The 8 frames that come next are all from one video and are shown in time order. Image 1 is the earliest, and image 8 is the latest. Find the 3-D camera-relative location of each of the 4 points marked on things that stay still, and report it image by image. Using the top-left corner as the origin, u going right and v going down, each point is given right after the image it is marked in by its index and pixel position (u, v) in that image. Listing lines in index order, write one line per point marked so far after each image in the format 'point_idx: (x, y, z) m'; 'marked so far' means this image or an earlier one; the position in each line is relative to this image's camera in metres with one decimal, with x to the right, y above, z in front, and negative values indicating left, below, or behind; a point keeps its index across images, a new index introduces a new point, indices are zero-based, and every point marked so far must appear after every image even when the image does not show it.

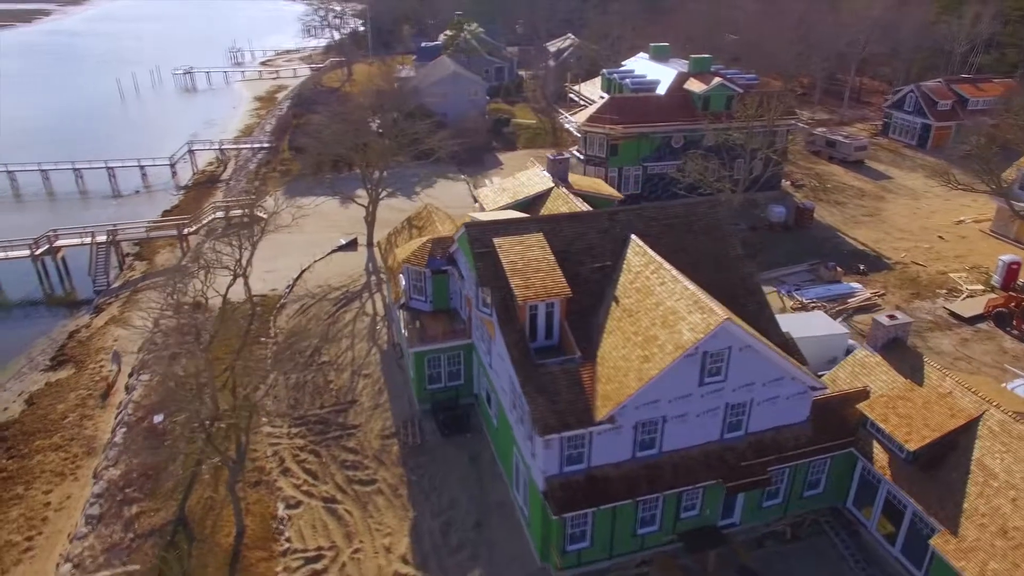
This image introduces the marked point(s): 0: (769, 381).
0: (+7.7, -2.8, +19.9) m
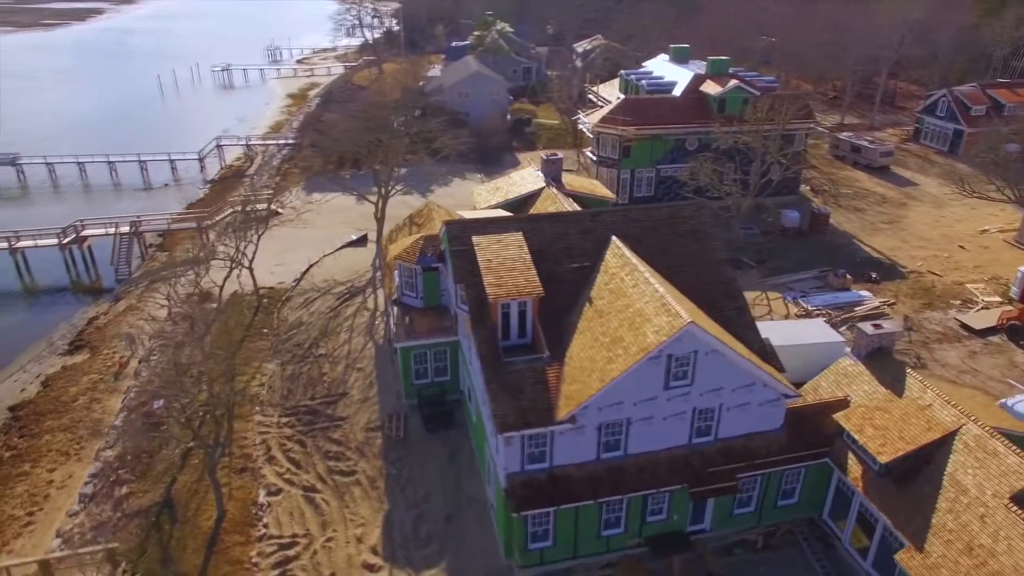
0: (+6.7, -2.9, +19.6) m
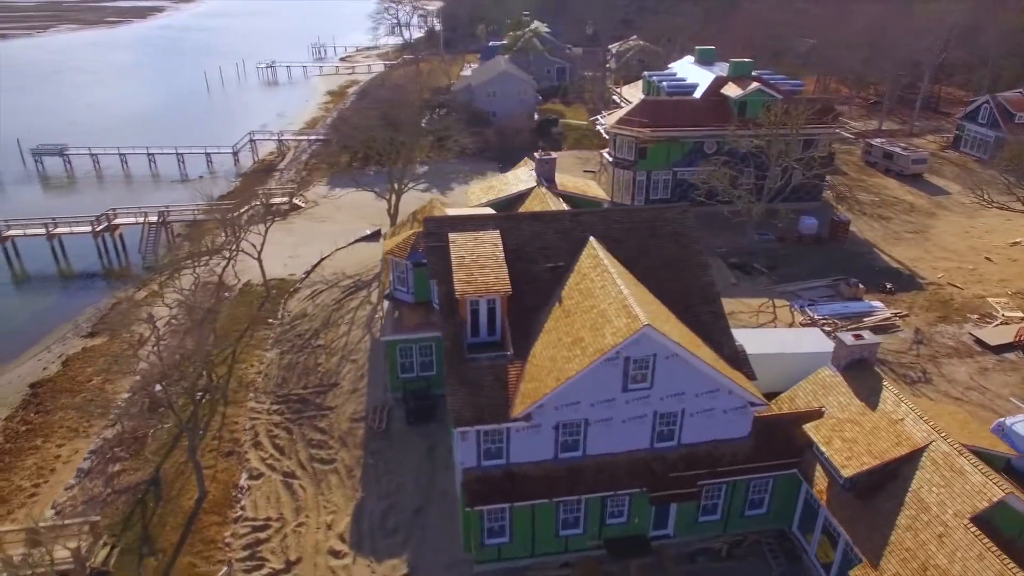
0: (+5.5, -3.0, +19.4) m
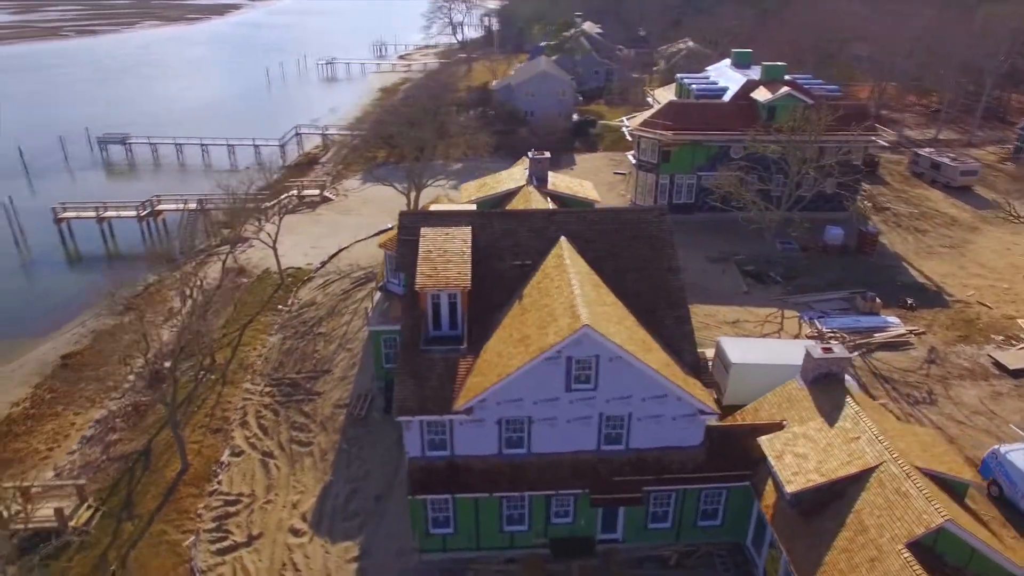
0: (+4.0, -3.2, +19.2) m
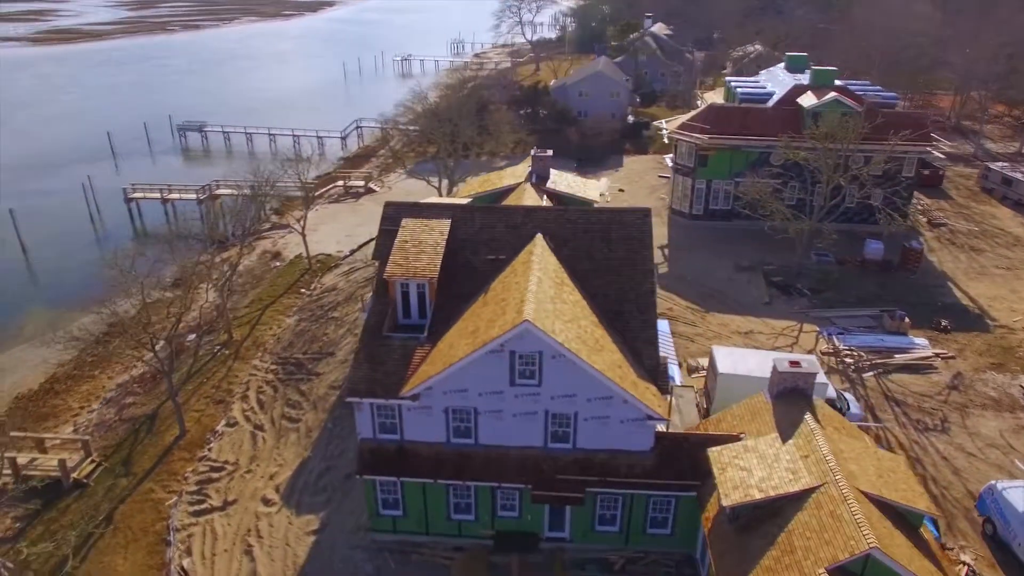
0: (+2.4, -3.1, +19.1) m
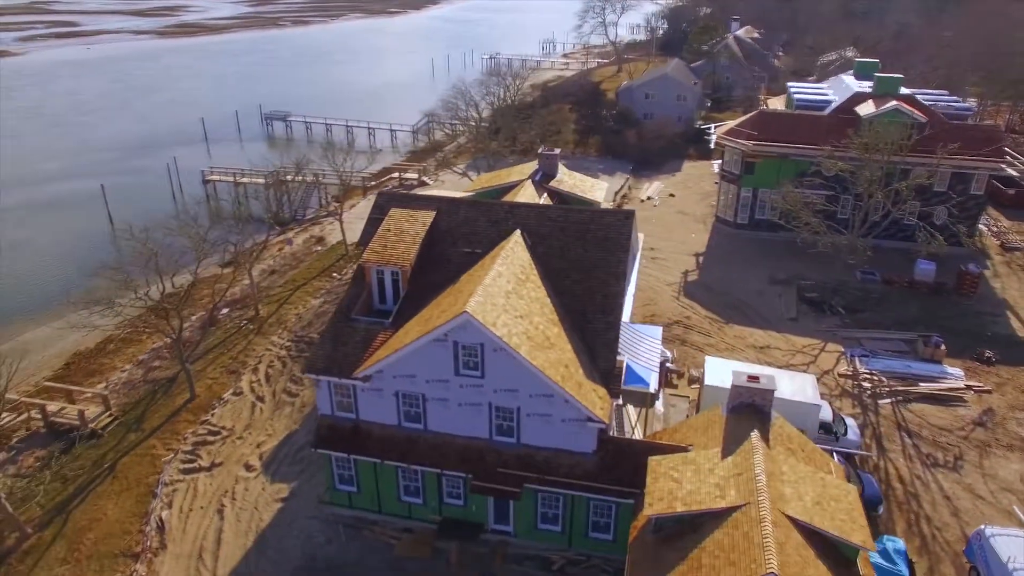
0: (+0.7, -3.1, +19.1) m
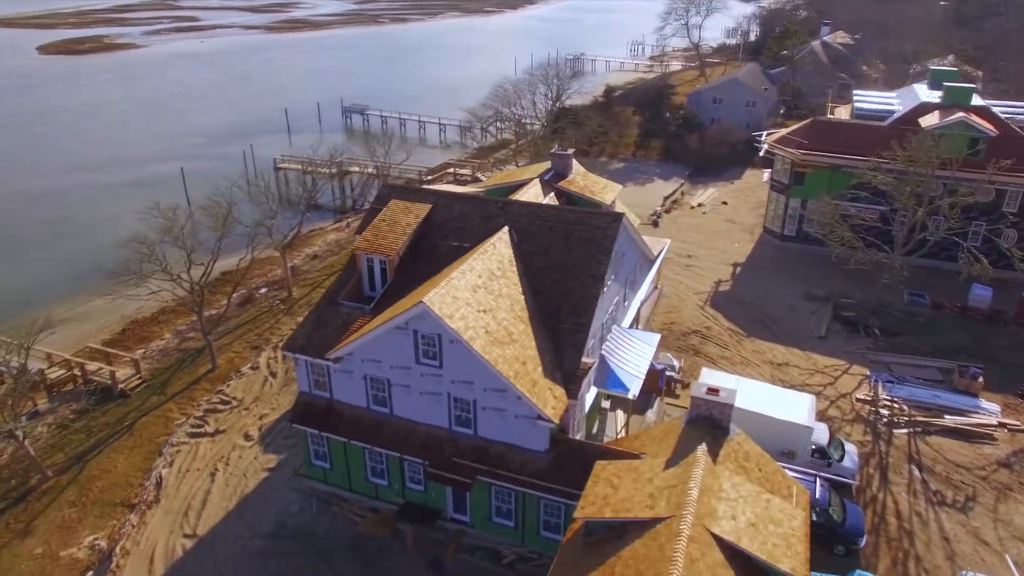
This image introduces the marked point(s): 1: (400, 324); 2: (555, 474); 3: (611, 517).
0: (-0.6, -2.9, +19.3) m
1: (-3.3, -1.0, +19.4) m
2: (+1.3, -5.4, +19.3) m
3: (+2.6, -5.7, +16.5) m
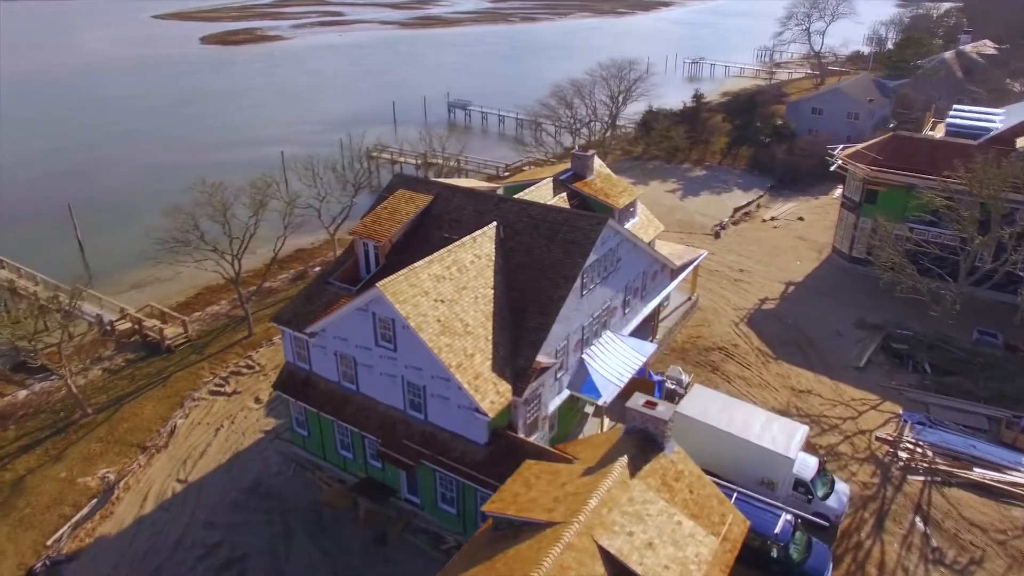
0: (-2.2, -2.6, +19.8) m
1: (-4.7, -0.5, +20.4) m
2: (-0.6, -5.3, +19.5) m
3: (+0.2, -5.6, +16.5) m
